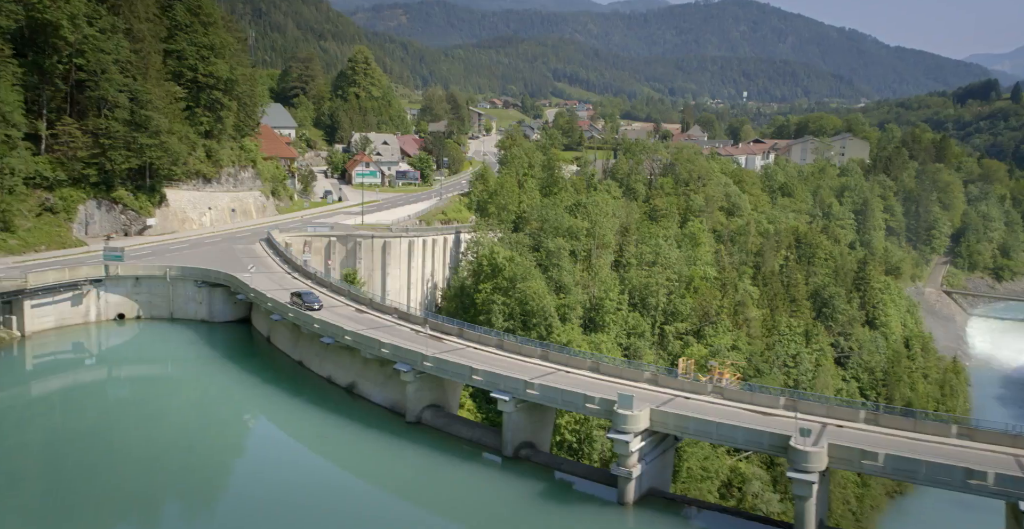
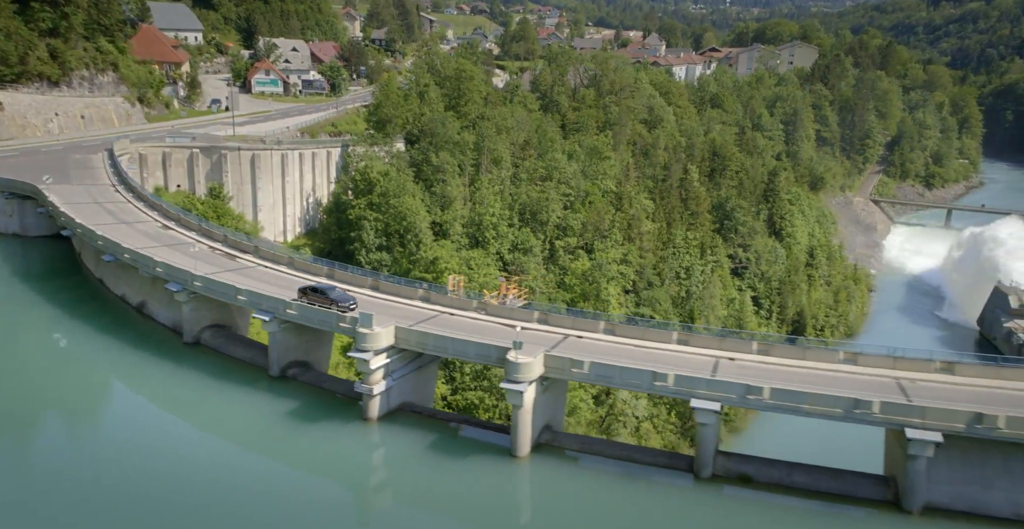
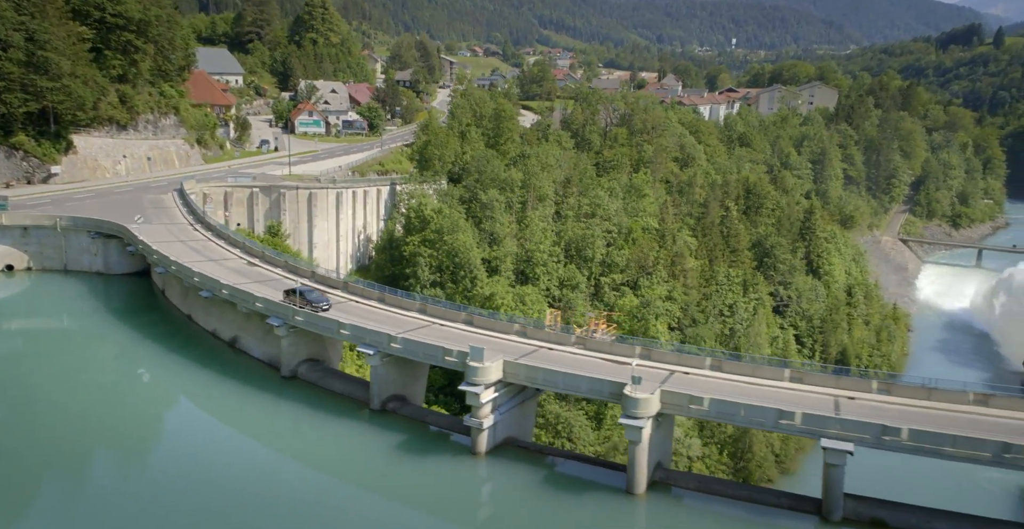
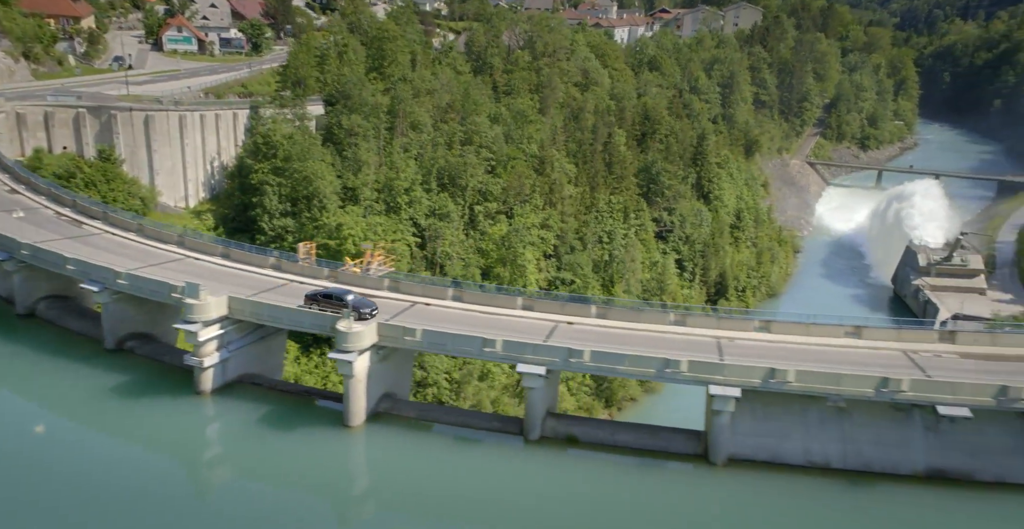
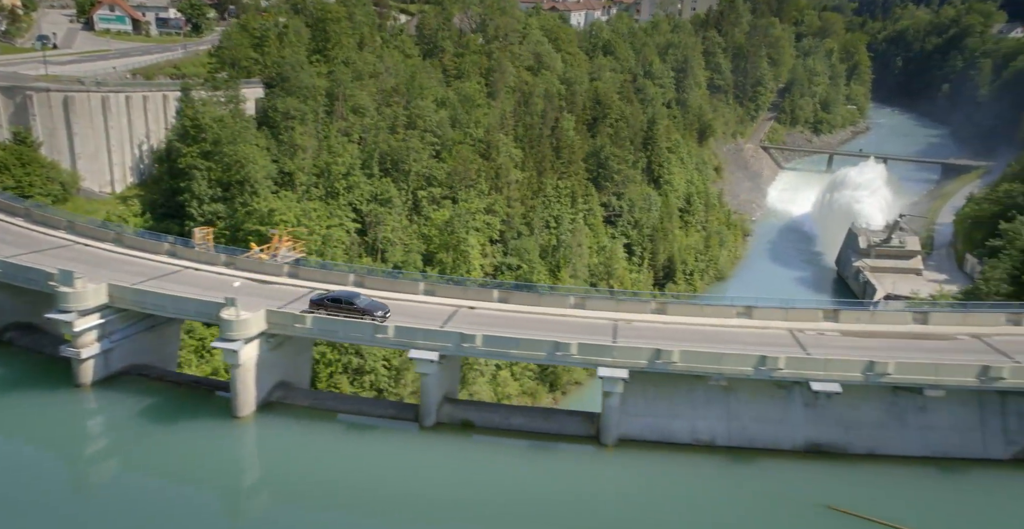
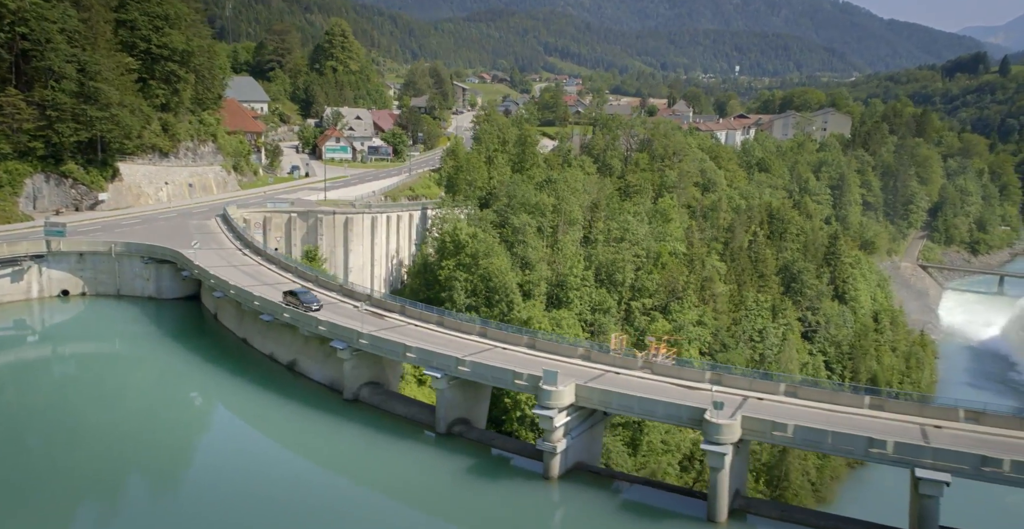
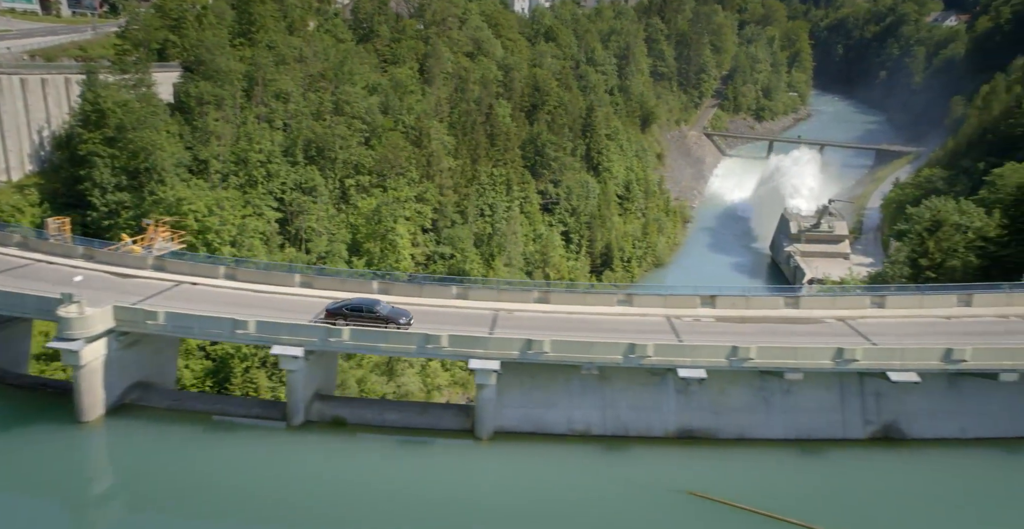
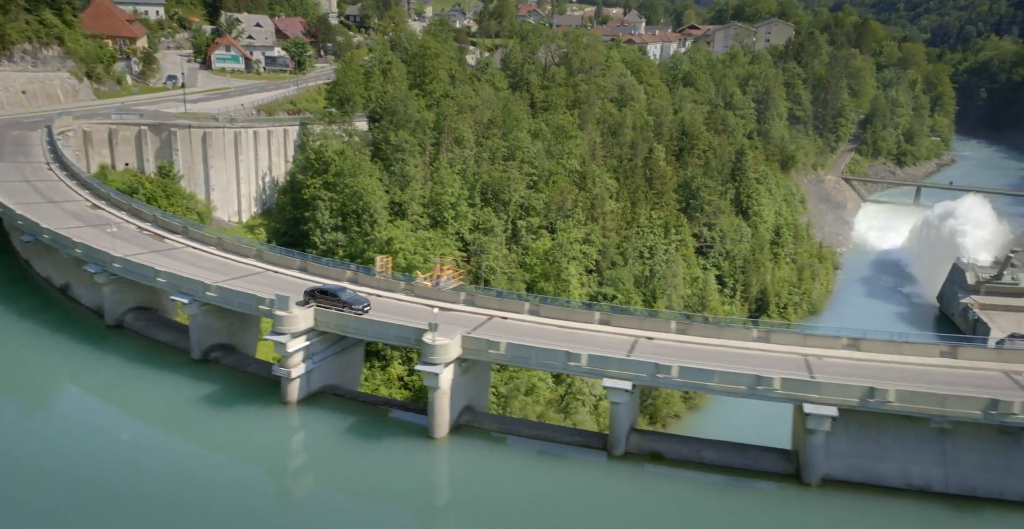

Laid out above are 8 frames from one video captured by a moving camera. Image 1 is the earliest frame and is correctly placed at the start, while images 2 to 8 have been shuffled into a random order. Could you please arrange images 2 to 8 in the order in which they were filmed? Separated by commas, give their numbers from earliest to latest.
6, 3, 2, 8, 4, 5, 7
